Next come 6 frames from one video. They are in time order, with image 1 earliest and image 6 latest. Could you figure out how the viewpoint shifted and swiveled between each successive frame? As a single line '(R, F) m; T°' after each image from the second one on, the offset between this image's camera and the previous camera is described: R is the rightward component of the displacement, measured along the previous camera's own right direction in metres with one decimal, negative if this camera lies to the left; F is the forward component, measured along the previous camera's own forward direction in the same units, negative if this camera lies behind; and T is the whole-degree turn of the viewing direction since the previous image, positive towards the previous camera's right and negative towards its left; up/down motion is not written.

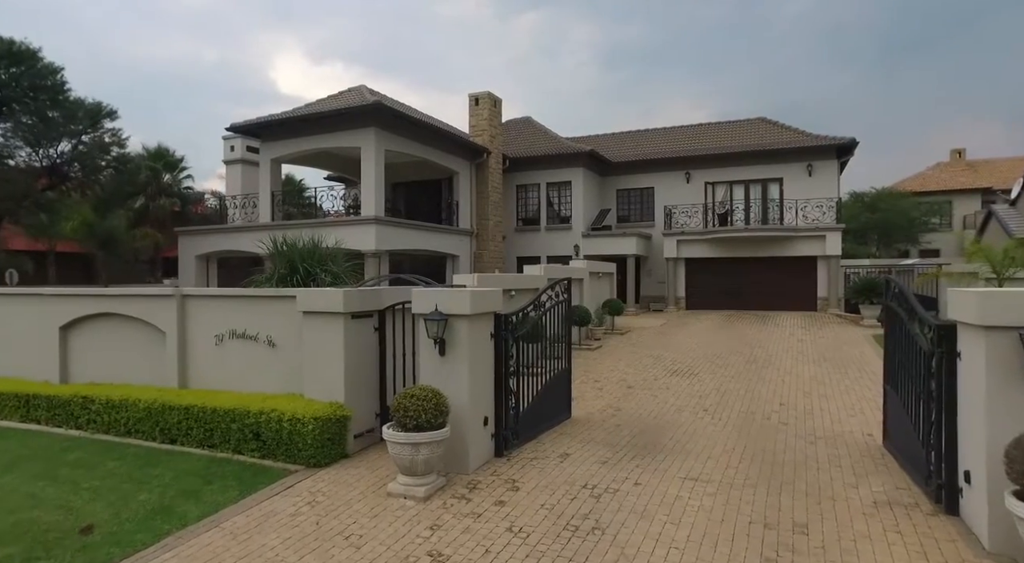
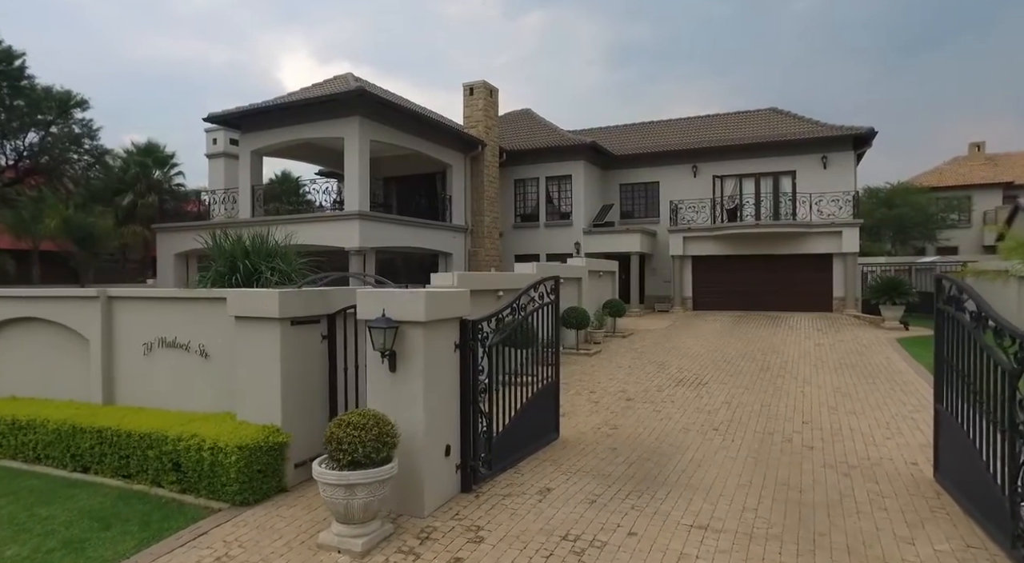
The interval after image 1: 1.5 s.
(+0.3, +1.2) m; -1°
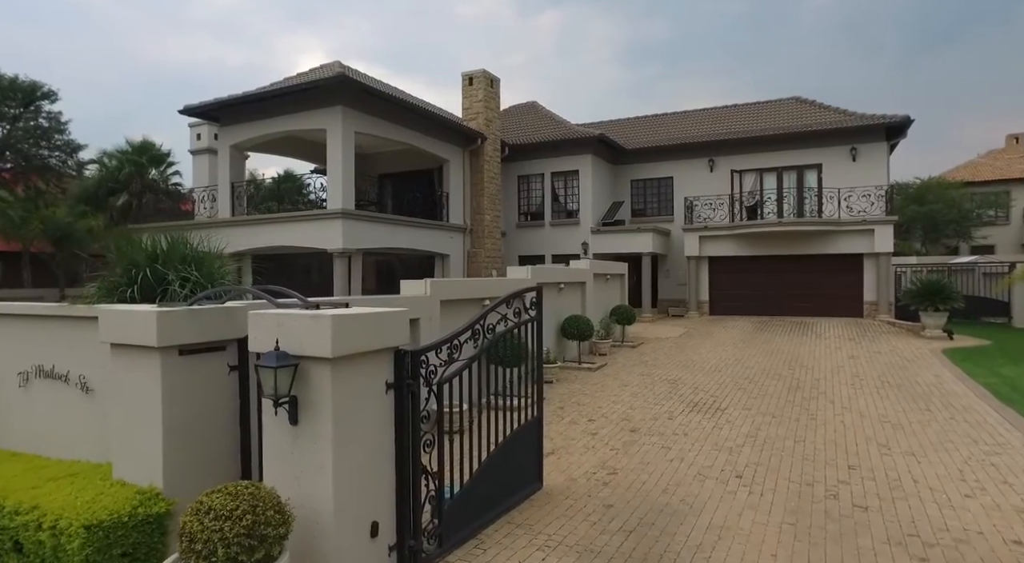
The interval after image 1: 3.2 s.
(+0.4, +1.5) m; -1°
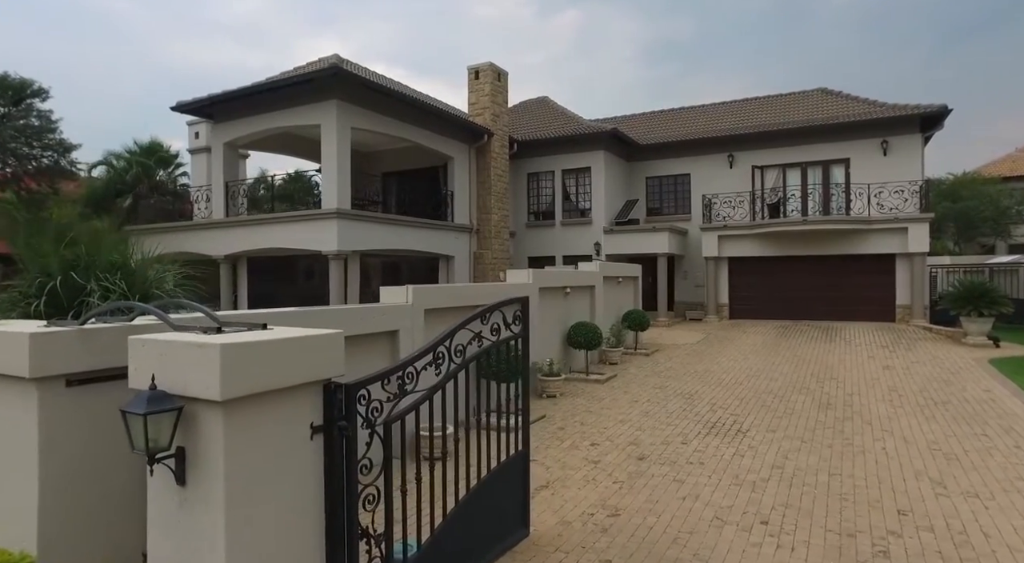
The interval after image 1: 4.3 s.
(+0.3, +1.0) m; -2°
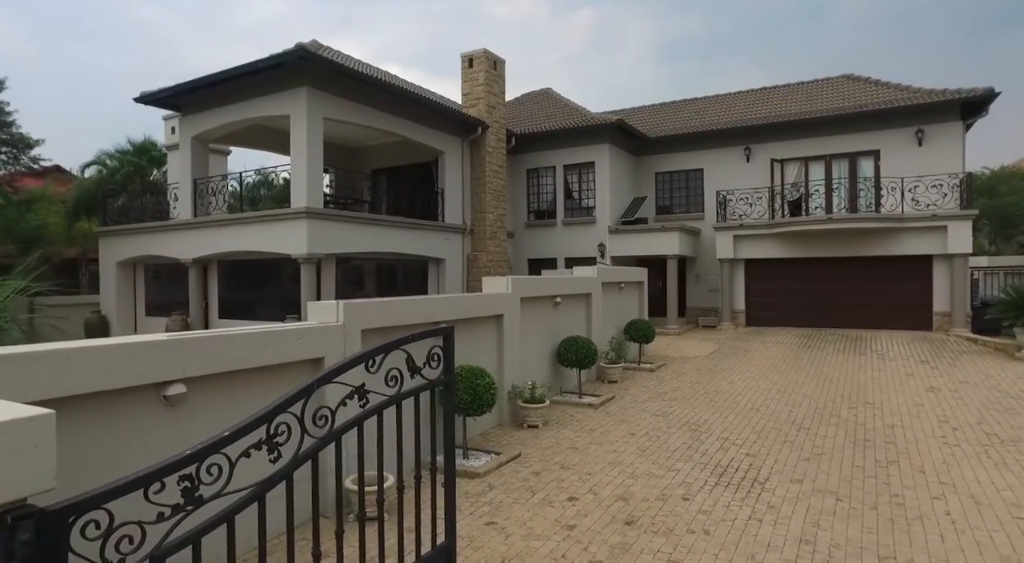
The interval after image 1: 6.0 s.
(+0.6, +1.6) m; -1°
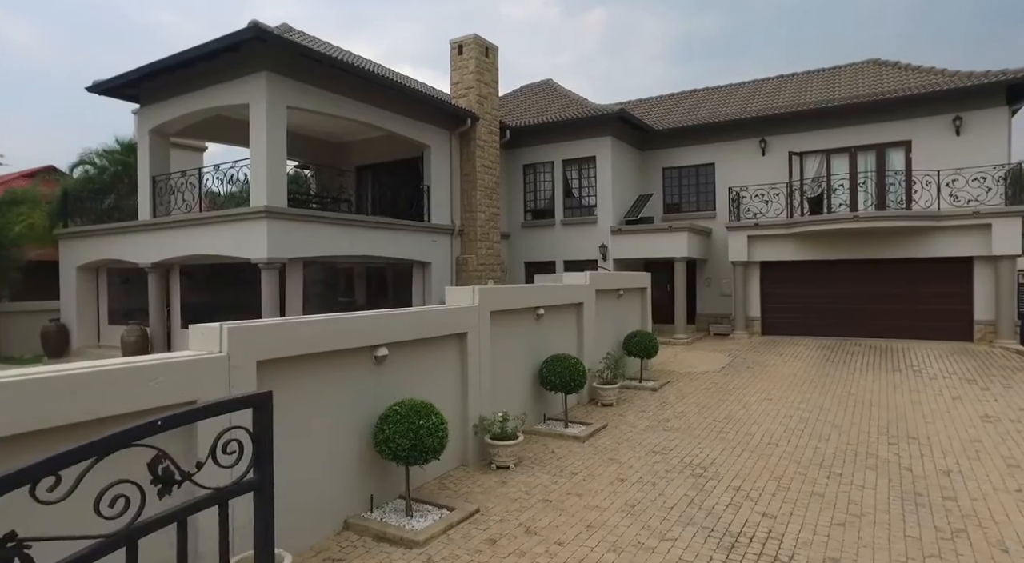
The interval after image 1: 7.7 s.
(+0.5, +1.5) m; -1°
